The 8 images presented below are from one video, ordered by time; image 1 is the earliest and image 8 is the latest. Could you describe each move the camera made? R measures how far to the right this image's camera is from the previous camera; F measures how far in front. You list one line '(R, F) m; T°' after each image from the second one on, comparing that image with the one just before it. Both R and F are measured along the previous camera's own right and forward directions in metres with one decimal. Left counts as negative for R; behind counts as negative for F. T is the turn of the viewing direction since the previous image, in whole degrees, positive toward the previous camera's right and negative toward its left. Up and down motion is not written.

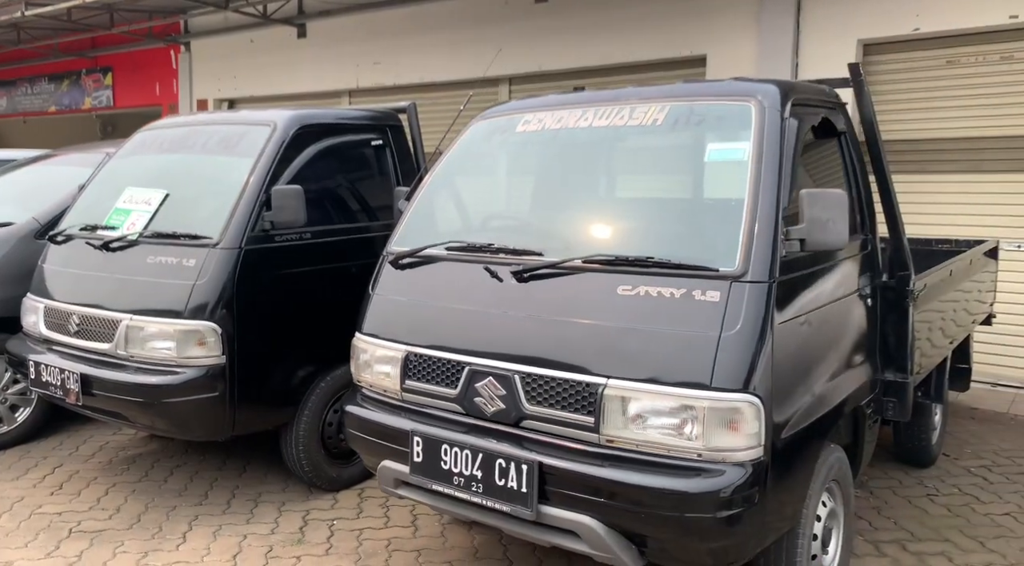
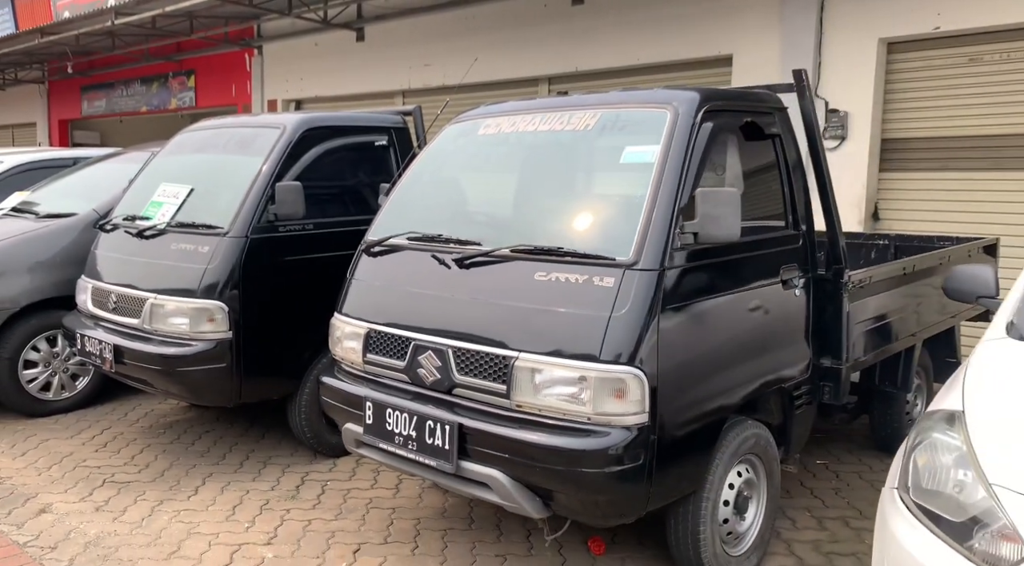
(+0.6, -0.3) m; -6°
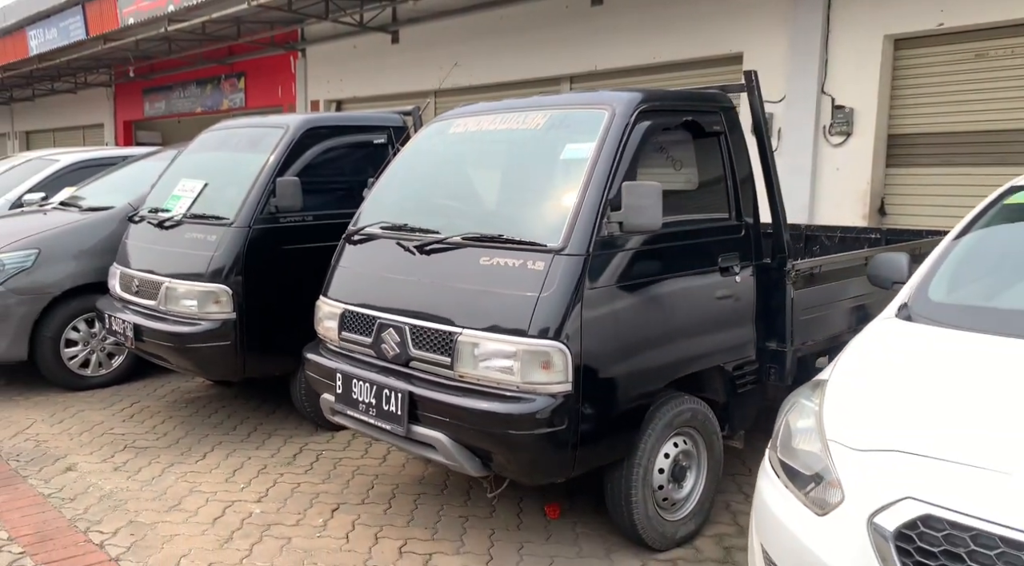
(+0.5, -0.3) m; -4°
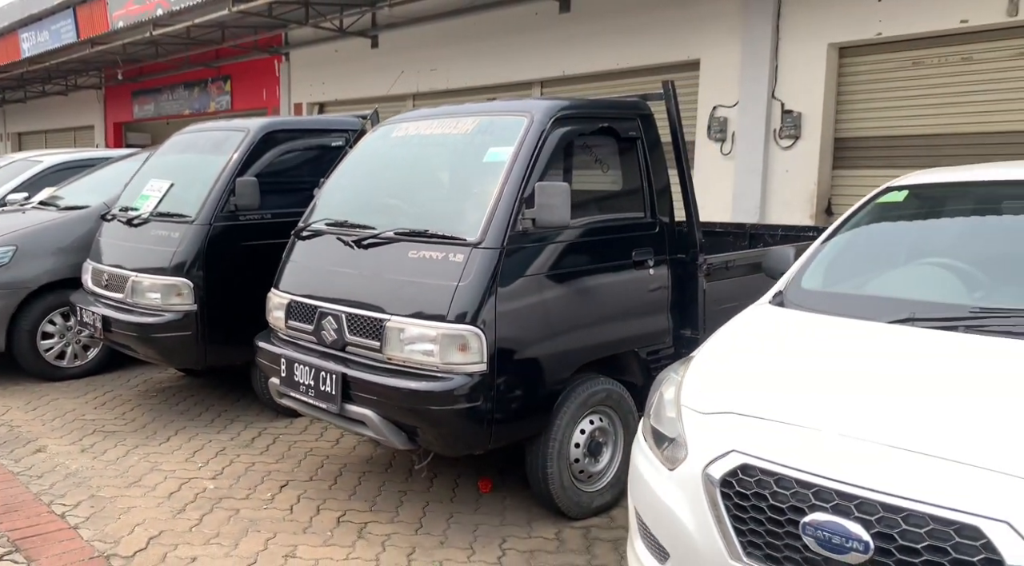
(+0.3, -0.3) m; 0°
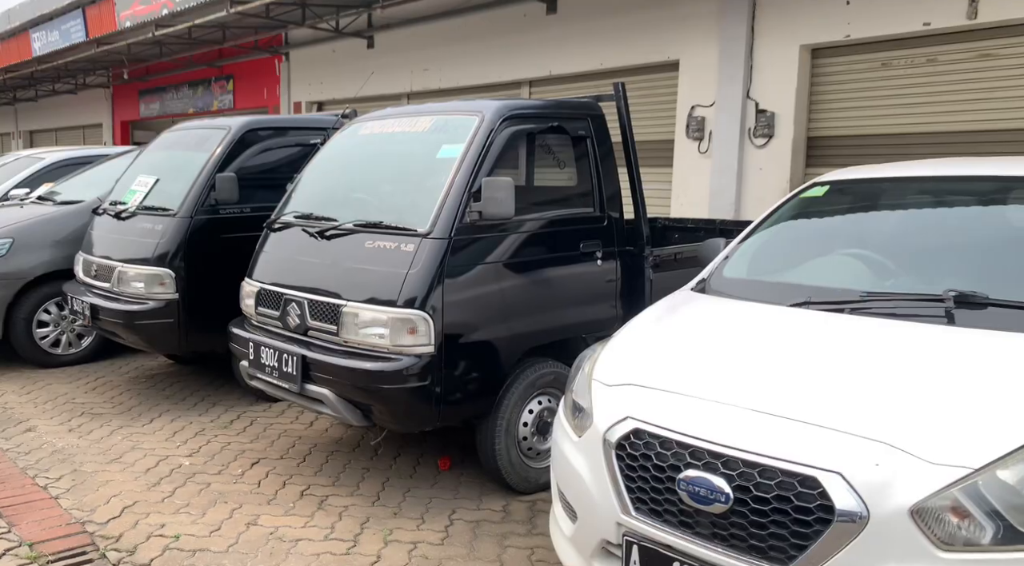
(+0.3, -0.2) m; -1°
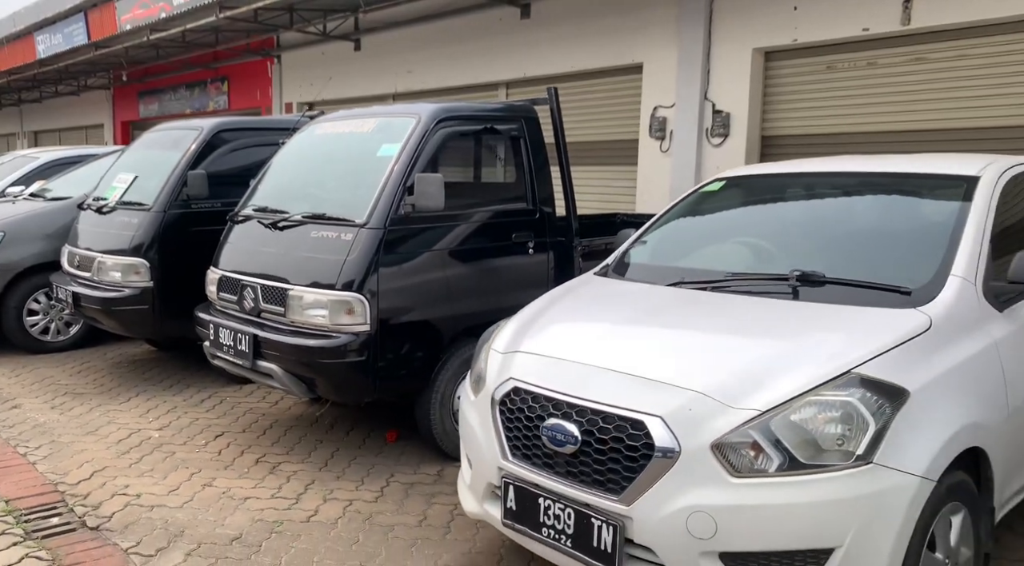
(+0.4, -0.4) m; 0°
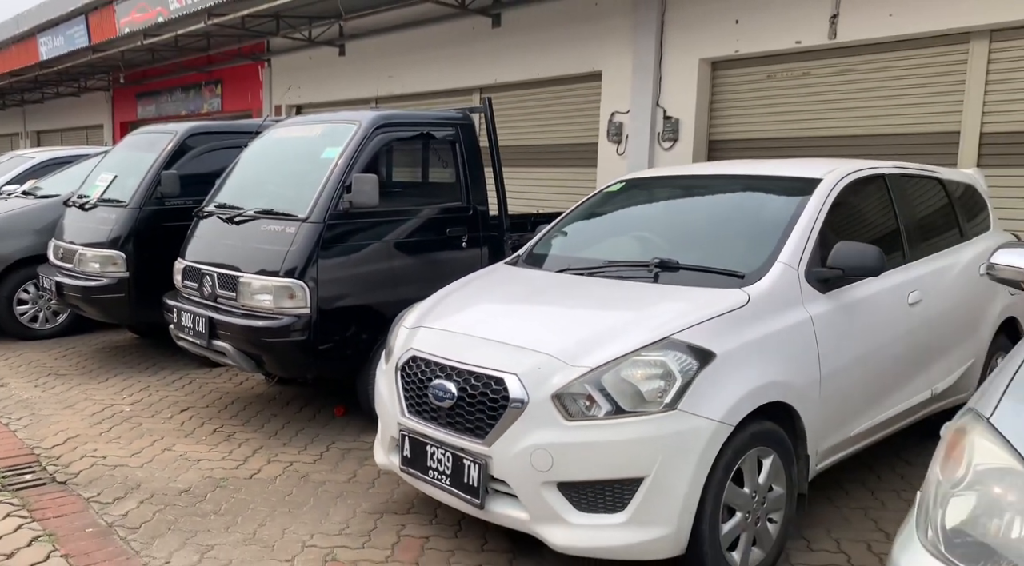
(+0.5, -0.5) m; 0°
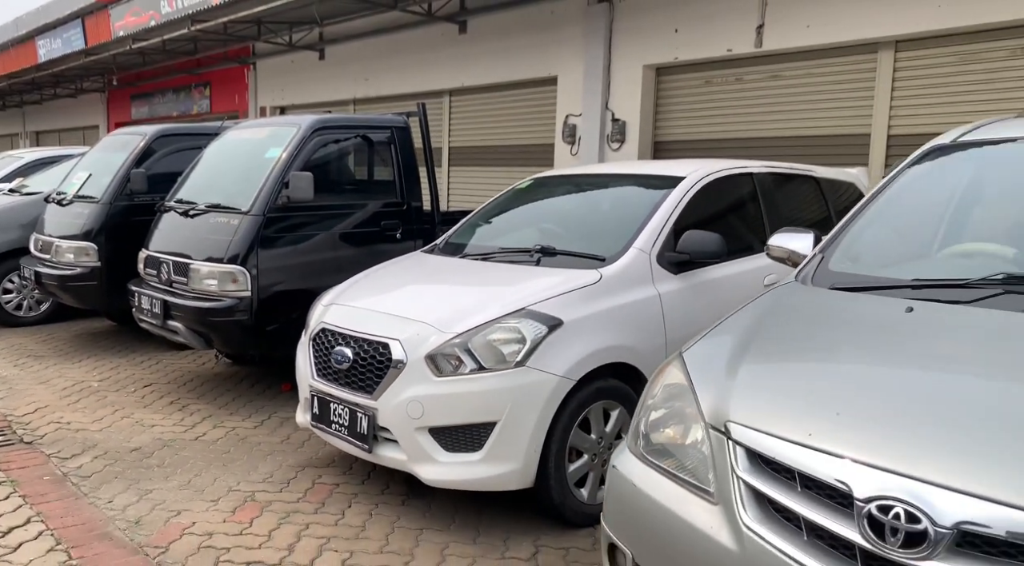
(+0.5, -0.6) m; 0°
